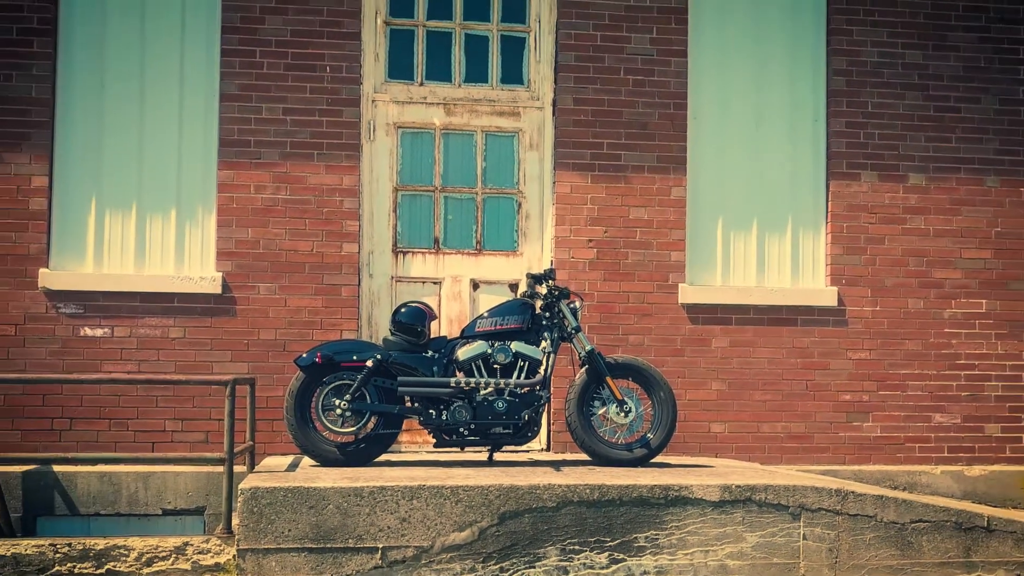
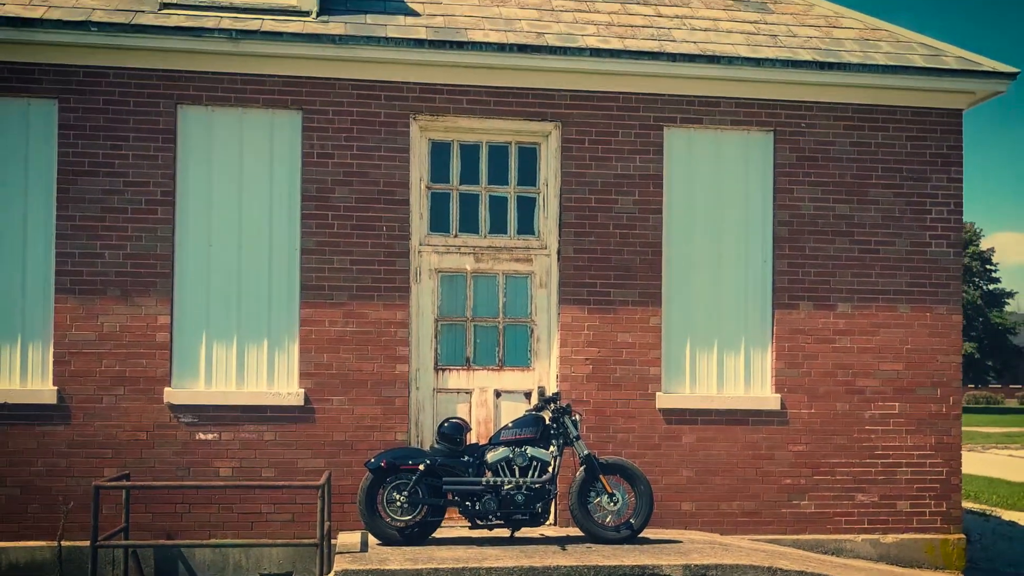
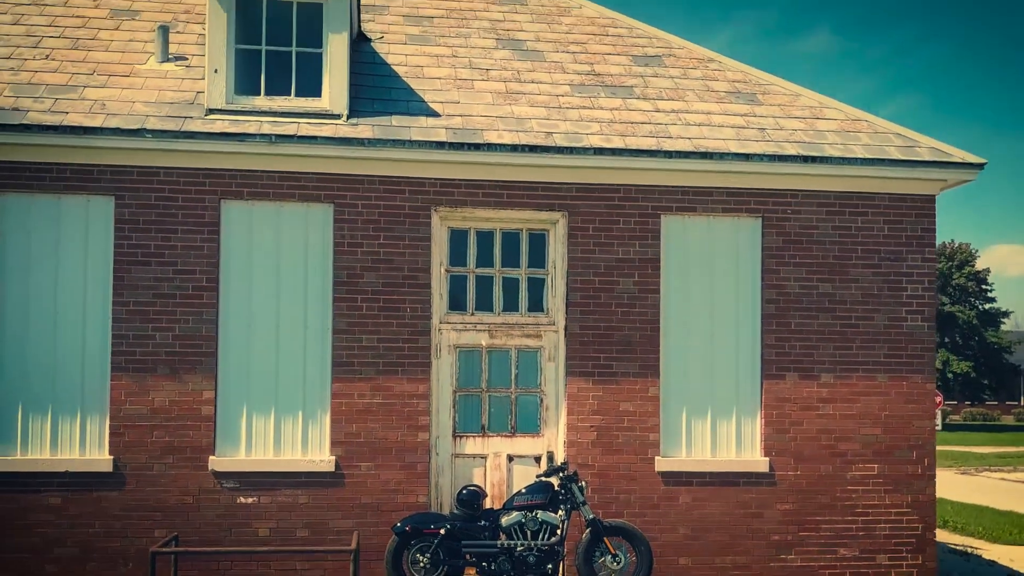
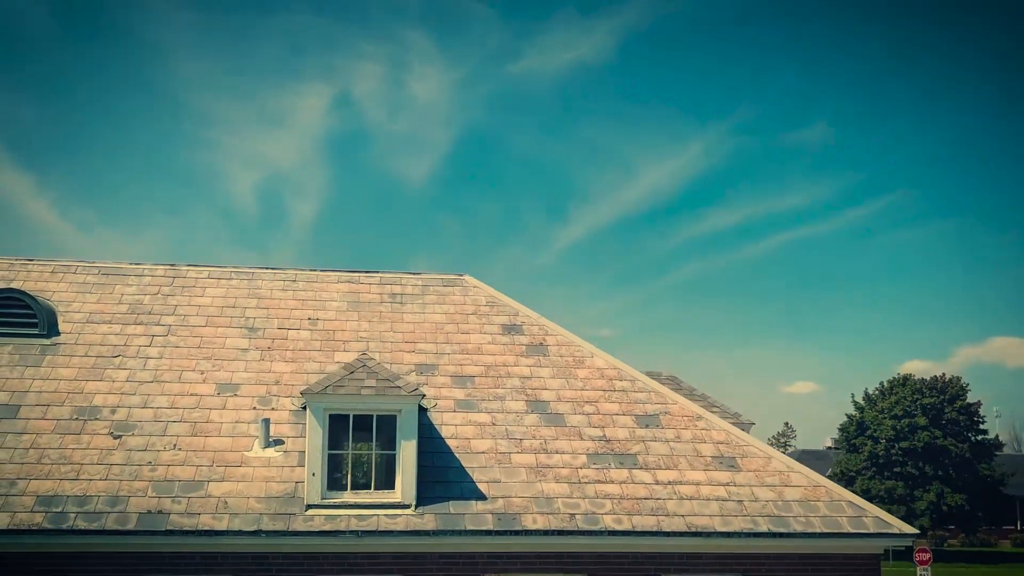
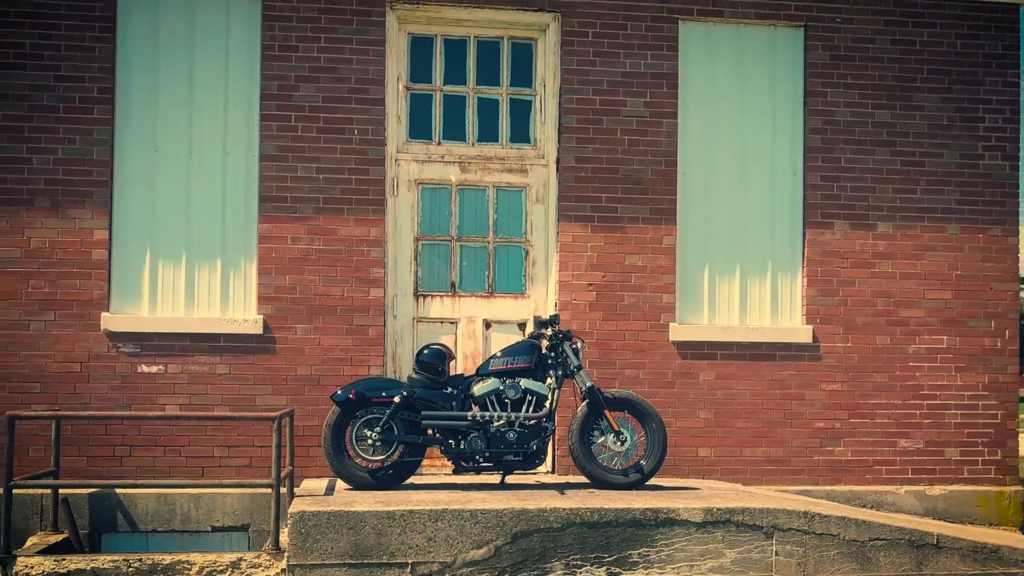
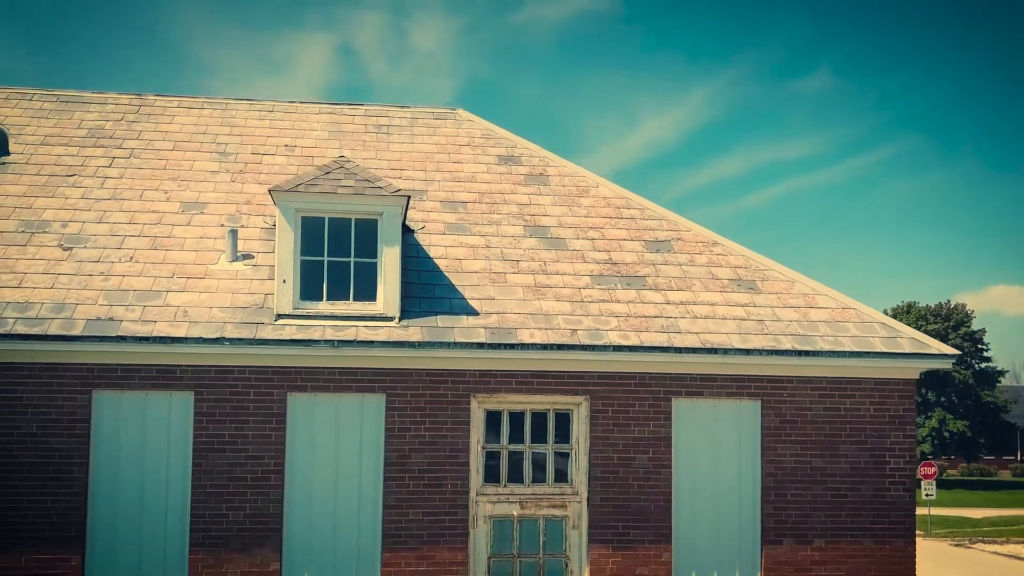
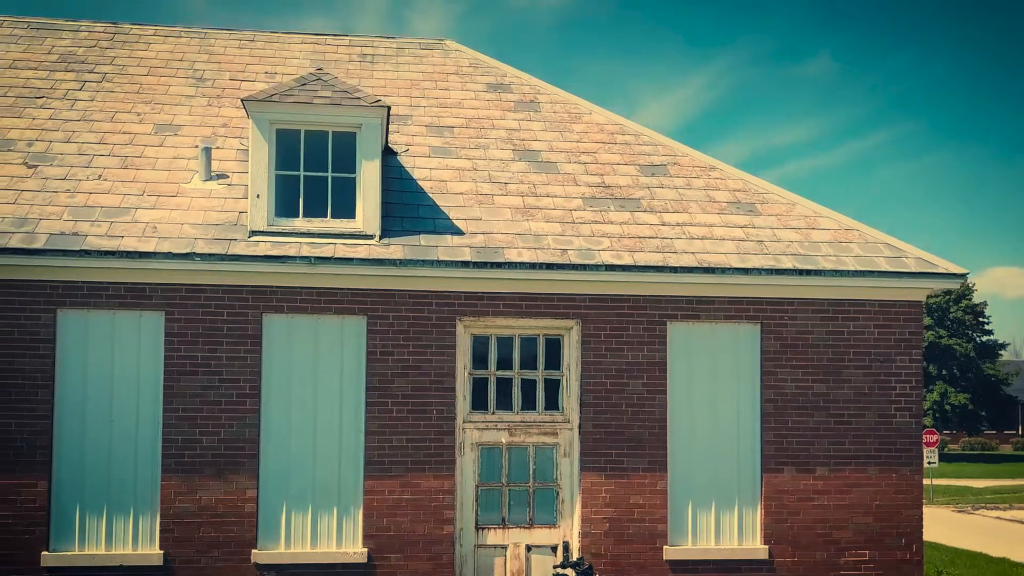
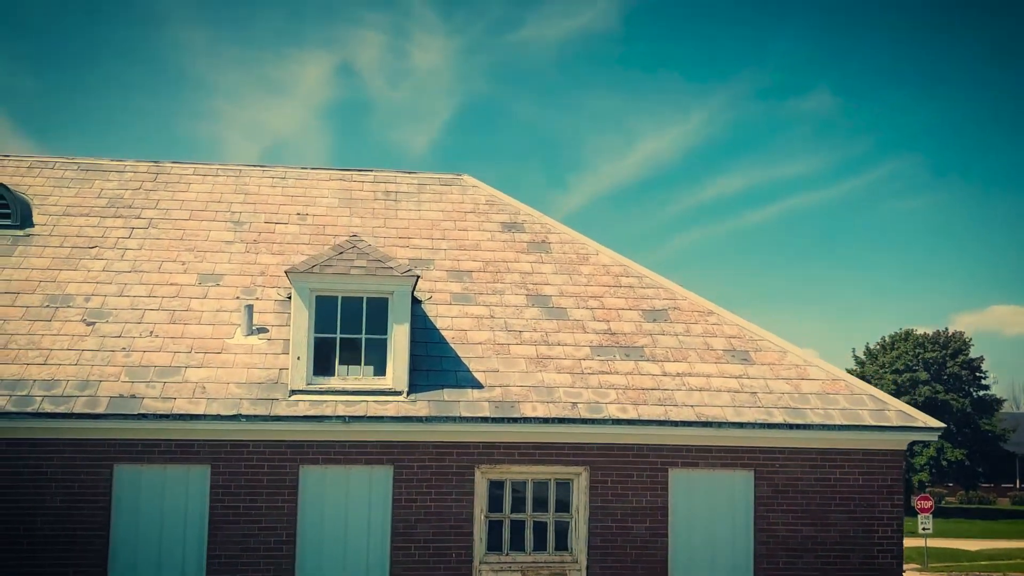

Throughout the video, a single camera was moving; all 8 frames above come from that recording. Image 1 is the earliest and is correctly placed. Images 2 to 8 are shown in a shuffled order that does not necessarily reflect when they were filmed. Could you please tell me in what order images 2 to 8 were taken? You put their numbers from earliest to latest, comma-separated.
5, 2, 3, 7, 6, 8, 4
